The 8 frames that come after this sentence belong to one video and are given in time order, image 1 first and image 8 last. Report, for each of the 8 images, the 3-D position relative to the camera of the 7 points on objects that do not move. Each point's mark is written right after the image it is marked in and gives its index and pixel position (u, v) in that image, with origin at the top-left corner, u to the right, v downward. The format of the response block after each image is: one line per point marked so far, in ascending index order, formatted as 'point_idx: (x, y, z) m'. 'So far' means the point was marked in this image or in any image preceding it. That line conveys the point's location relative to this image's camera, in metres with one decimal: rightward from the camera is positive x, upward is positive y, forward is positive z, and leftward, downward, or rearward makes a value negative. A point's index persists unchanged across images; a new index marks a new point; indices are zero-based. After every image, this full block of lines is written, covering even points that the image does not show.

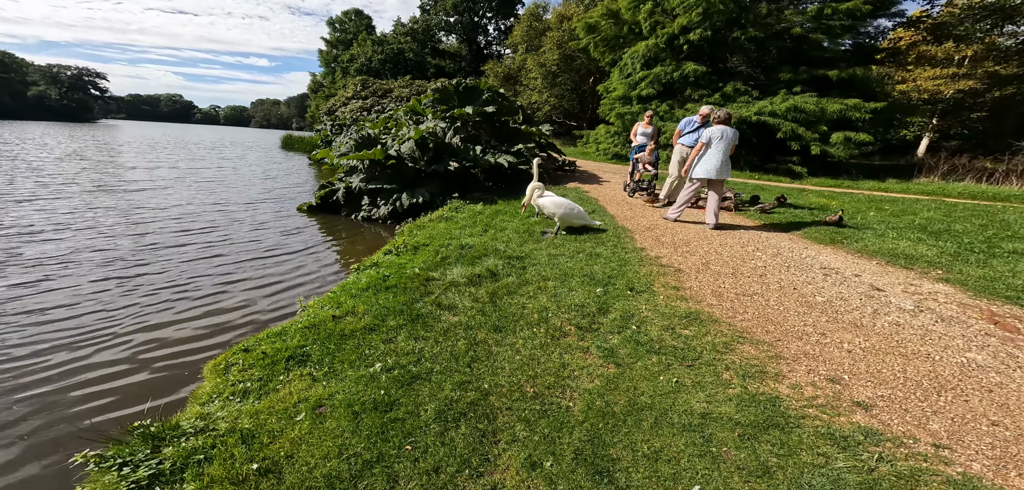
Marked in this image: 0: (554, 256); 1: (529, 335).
0: (+0.6, -0.2, +6.8) m
1: (+0.2, -1.0, +4.7) m
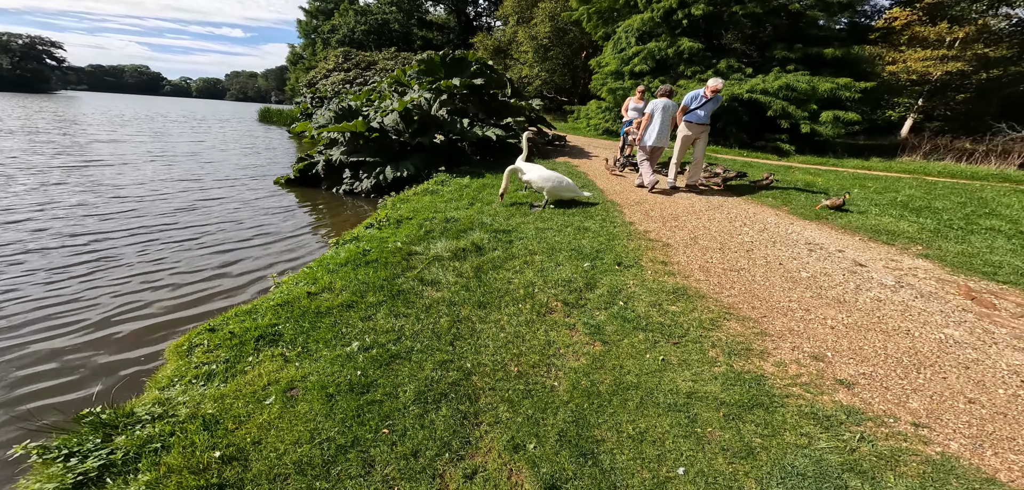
0: (+0.4, +0.2, +6.6) m
1: (0.0, -0.7, +4.6) m
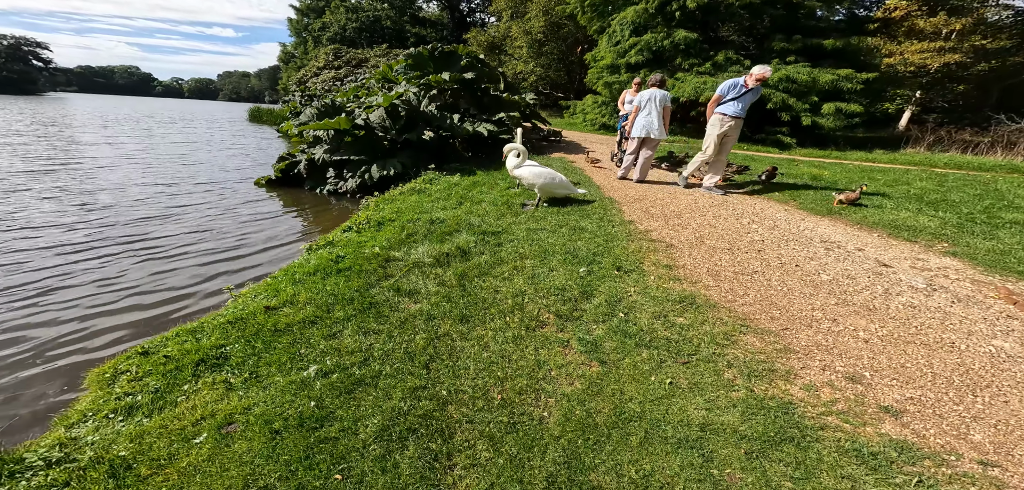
0: (+0.3, +0.2, +6.1) m
1: (-0.1, -0.7, +4.1) m
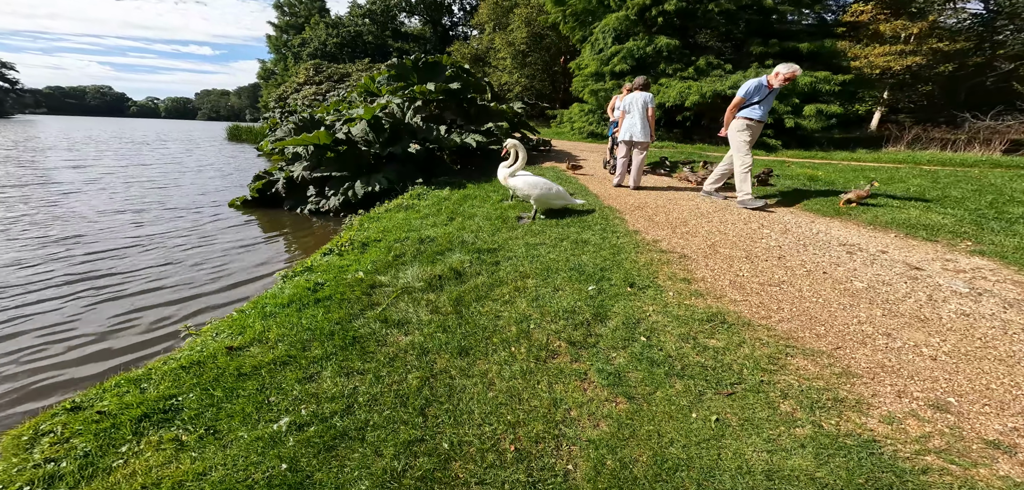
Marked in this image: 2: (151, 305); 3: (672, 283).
0: (+0.3, 0.0, +5.6) m
1: (-0.1, -0.9, +3.5) m
2: (-4.3, -0.7, +5.4) m
3: (+1.6, -0.4, +4.4) m
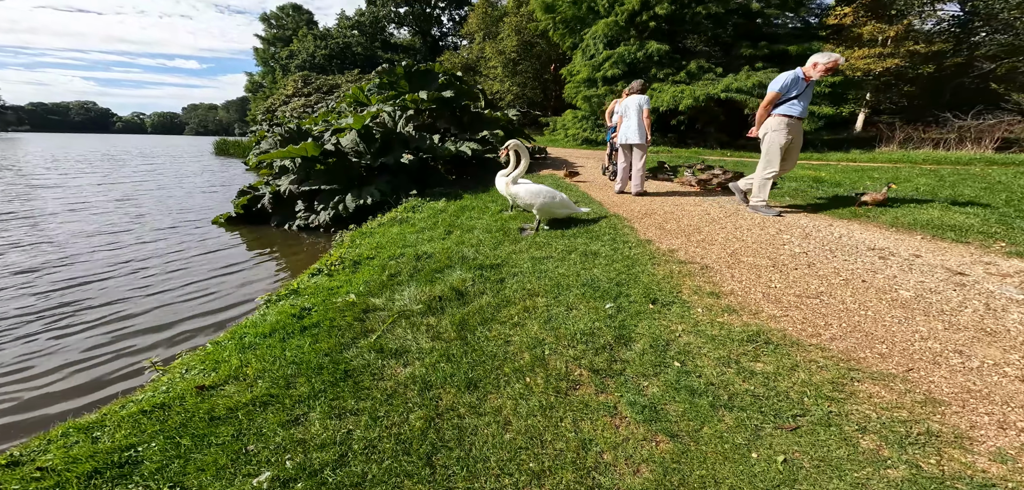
0: (+0.3, -0.2, +5.2) m
1: (+0.1, -1.0, +3.1) m
2: (-4.2, -1.0, +4.9) m
3: (+1.7, -0.5, +4.0) m
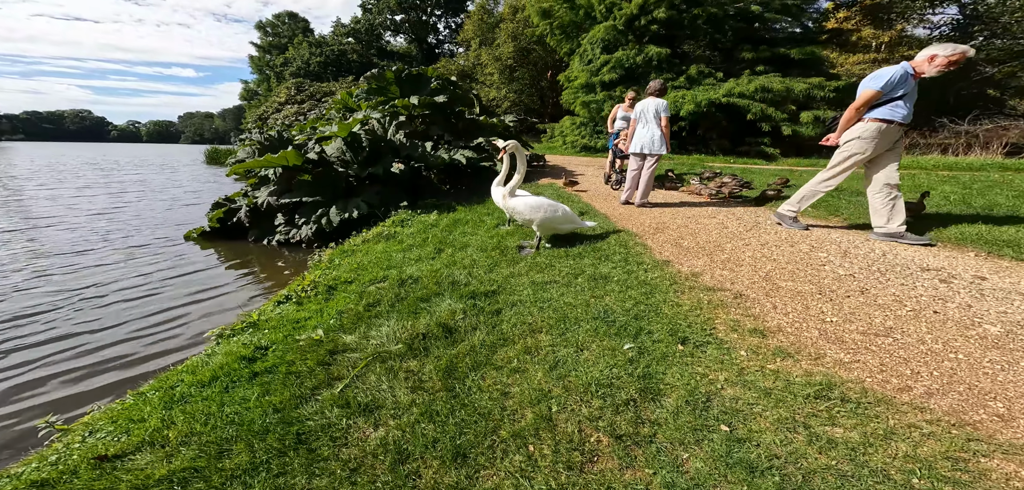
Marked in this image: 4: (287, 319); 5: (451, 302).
0: (+0.3, -0.4, +4.4) m
1: (+0.1, -1.2, +2.4) m
2: (-4.3, -1.2, +4.1) m
3: (+1.7, -0.7, +3.3) m
4: (-2.1, -0.7, +4.3) m
5: (-0.6, -0.5, +4.3) m
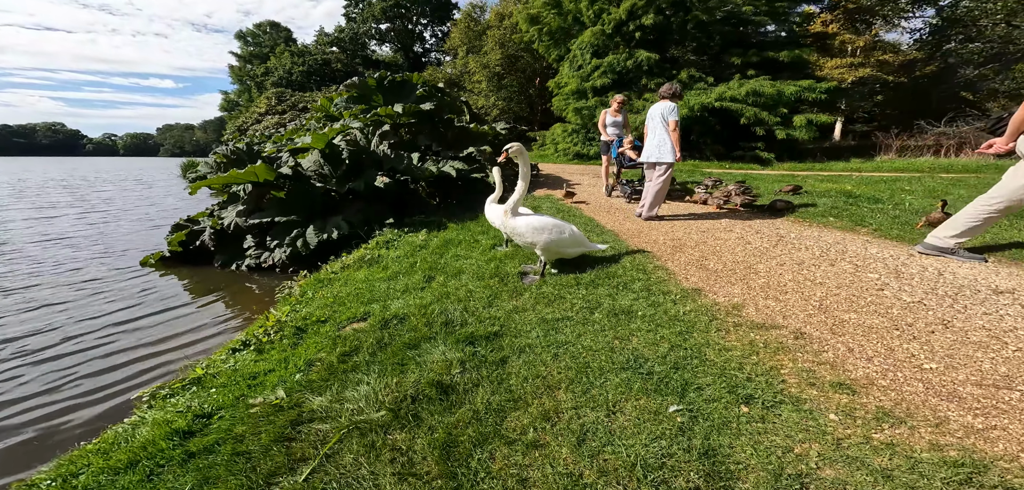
0: (+0.3, -0.7, +3.7) m
1: (+0.2, -1.4, +1.6) m
2: (-4.2, -1.6, +3.3) m
3: (+1.7, -0.9, +2.6) m
4: (-2.1, -1.0, +3.5) m
5: (-0.5, -0.8, +3.5) m
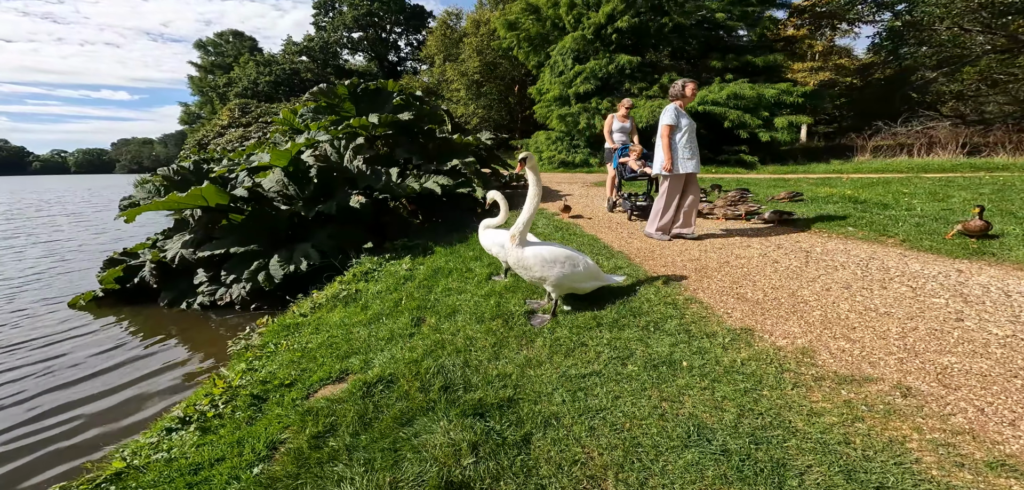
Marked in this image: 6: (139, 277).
0: (+0.5, -0.9, +3.0) m
1: (+0.4, -1.7, +0.8) m
2: (-4.0, -2.0, +2.3) m
3: (+1.9, -1.1, +1.9) m
4: (-1.9, -1.3, +2.6) m
5: (-0.4, -1.1, +2.7) m
6: (-5.6, -0.5, +6.8) m
